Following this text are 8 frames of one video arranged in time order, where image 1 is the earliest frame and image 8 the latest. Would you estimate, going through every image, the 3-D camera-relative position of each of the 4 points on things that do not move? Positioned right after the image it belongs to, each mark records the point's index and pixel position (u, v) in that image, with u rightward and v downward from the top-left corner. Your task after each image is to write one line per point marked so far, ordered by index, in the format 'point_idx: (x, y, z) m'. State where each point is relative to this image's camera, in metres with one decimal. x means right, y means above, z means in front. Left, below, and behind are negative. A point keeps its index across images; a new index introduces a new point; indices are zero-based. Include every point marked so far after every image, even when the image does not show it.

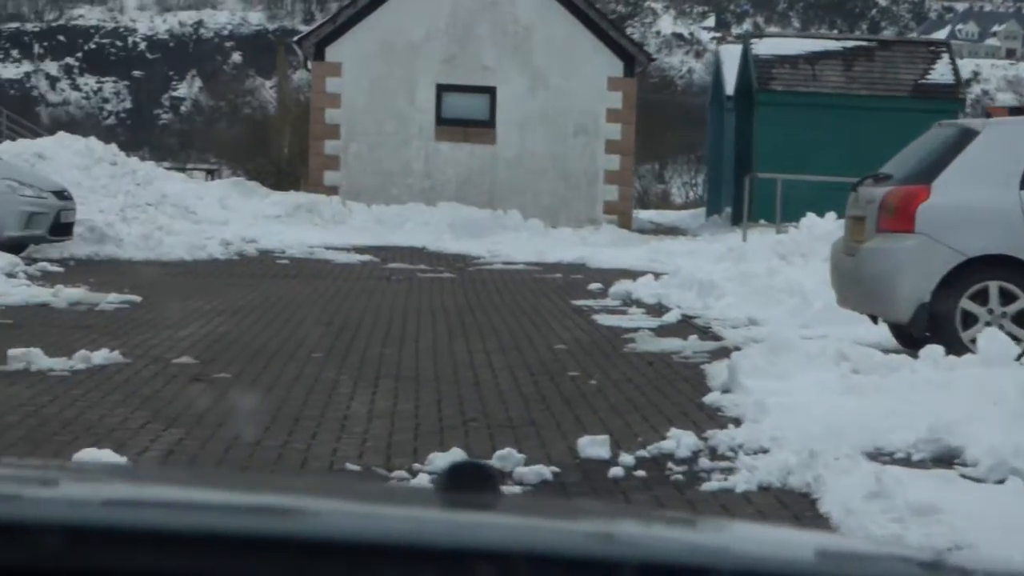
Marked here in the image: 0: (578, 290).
0: (+0.5, 0.0, +15.4) m
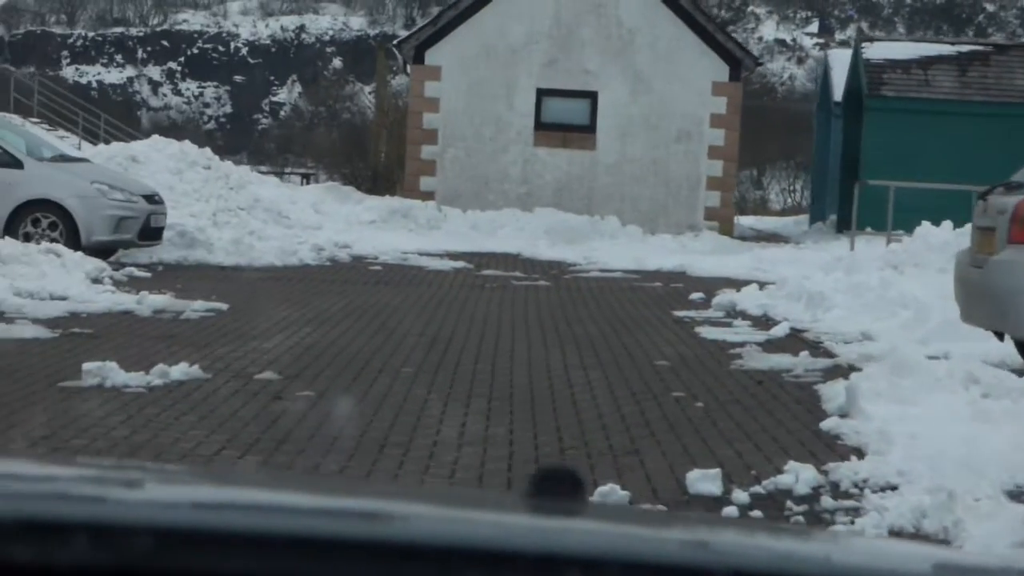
0: (+1.3, -0.1, +14.8) m
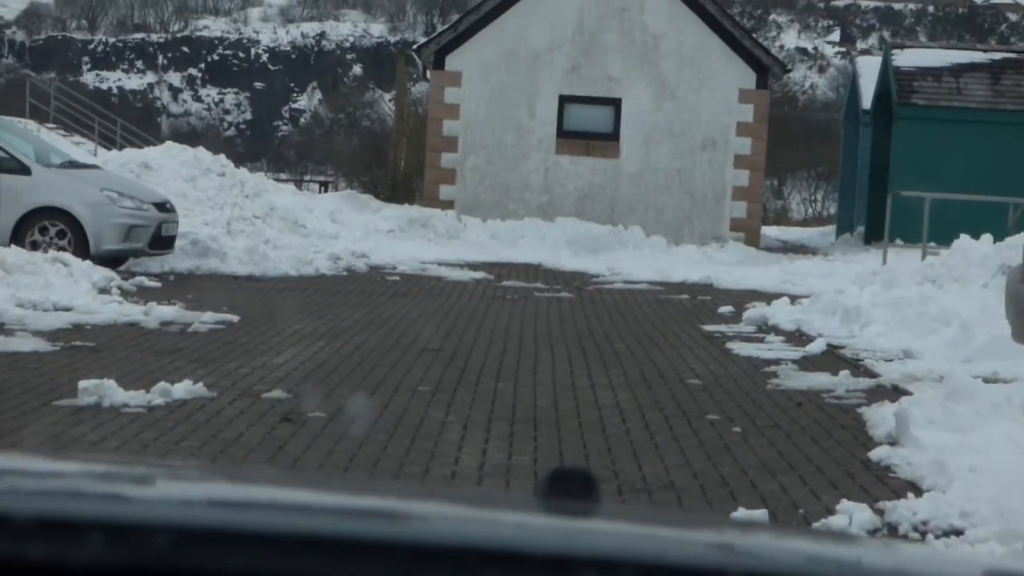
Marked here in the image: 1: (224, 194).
0: (+1.4, -0.2, +14.3) m
1: (-2.9, +1.0, +19.9) m
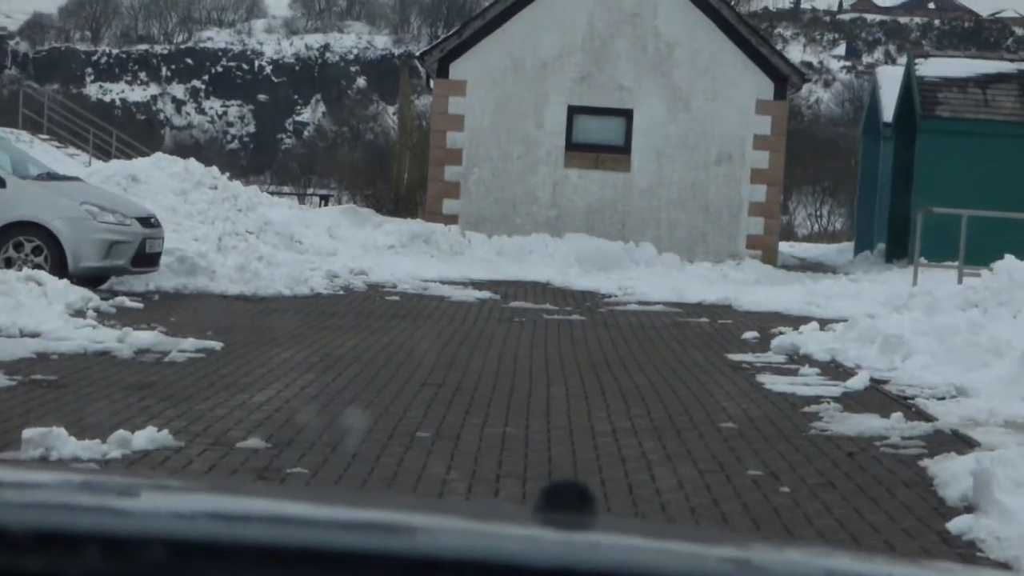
0: (+1.5, -0.3, +13.2) m
1: (-2.9, +0.8, +18.9) m
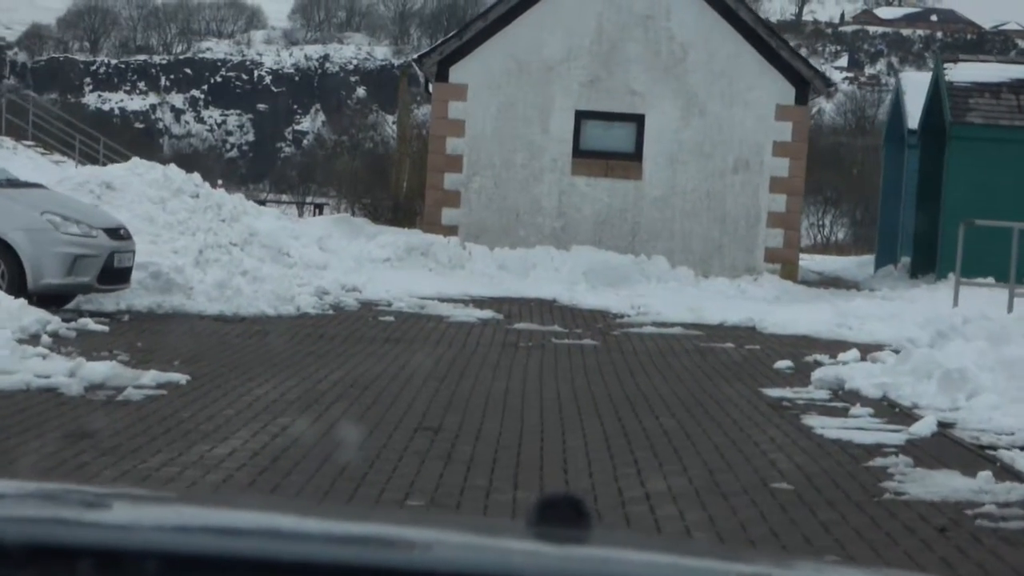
0: (+1.5, -0.5, +11.9) m
1: (-2.8, +0.6, +17.6) m
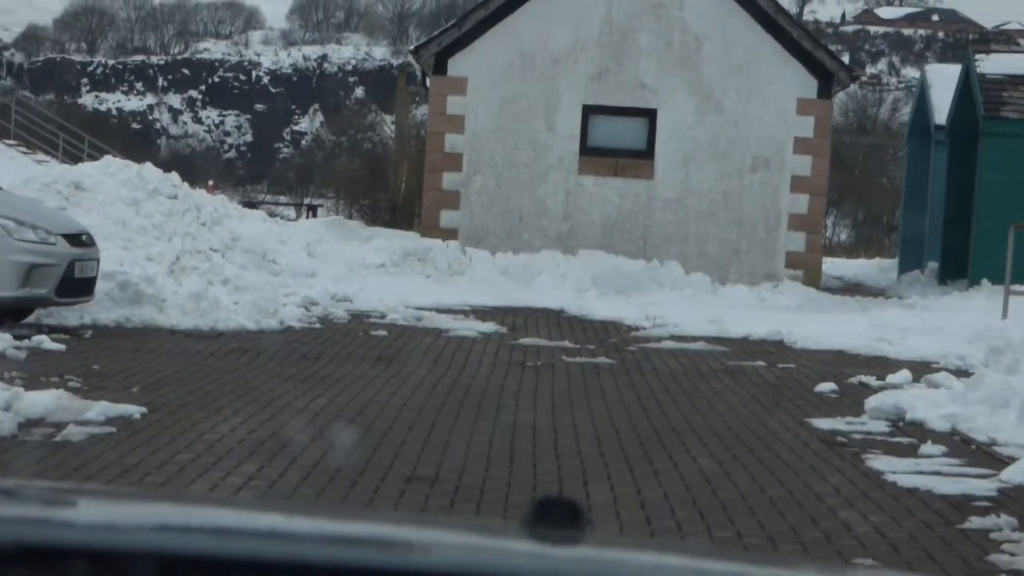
0: (+1.6, -0.6, +10.5) m
1: (-2.8, +0.5, +16.2) m
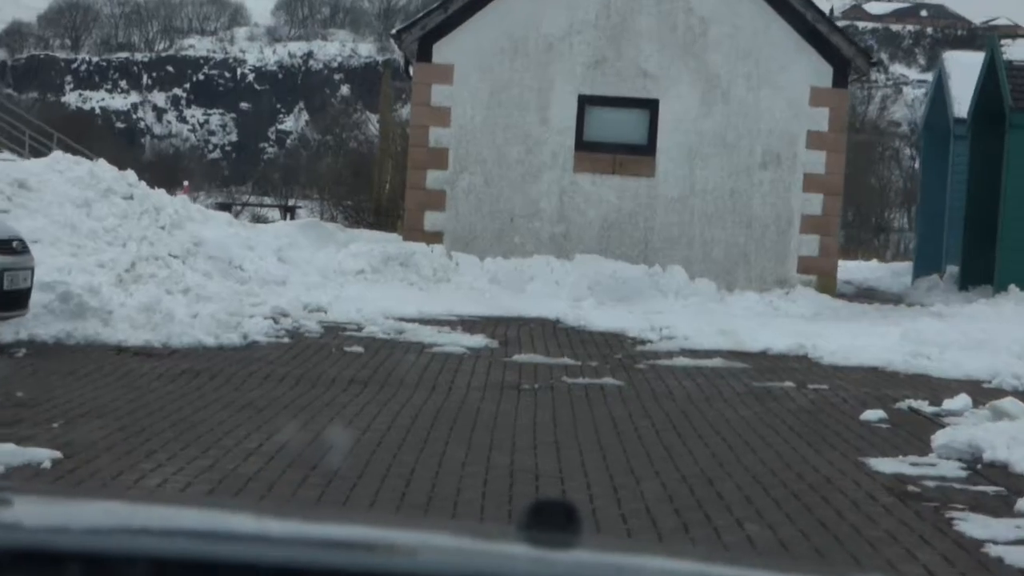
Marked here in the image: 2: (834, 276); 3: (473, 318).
0: (+1.5, -0.6, +9.0) m
1: (-2.9, +0.5, +14.6) m
2: (+3.0, +0.1, +18.1) m
3: (-0.3, -0.2, +15.1) m
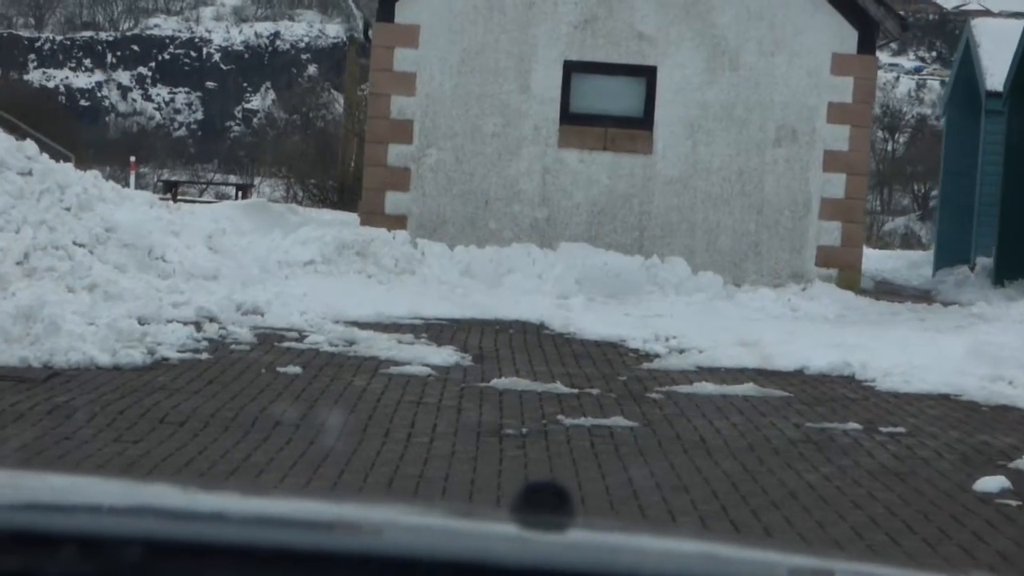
0: (+1.5, -0.7, +6.5) m
1: (-3.0, +0.5, +12.1) m
2: (+2.8, +0.1, +15.6) m
3: (-0.5, -0.2, +12.6) m
